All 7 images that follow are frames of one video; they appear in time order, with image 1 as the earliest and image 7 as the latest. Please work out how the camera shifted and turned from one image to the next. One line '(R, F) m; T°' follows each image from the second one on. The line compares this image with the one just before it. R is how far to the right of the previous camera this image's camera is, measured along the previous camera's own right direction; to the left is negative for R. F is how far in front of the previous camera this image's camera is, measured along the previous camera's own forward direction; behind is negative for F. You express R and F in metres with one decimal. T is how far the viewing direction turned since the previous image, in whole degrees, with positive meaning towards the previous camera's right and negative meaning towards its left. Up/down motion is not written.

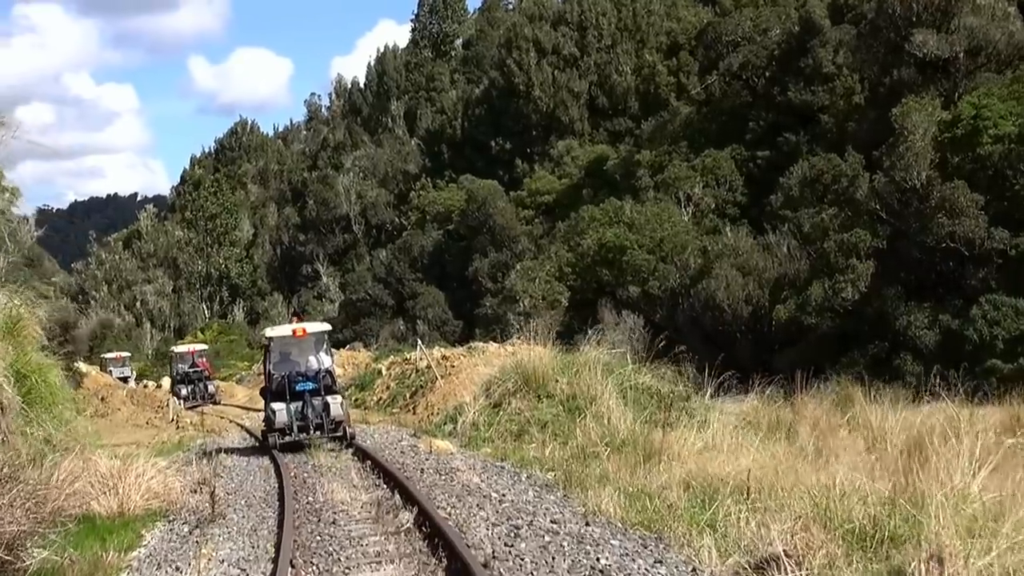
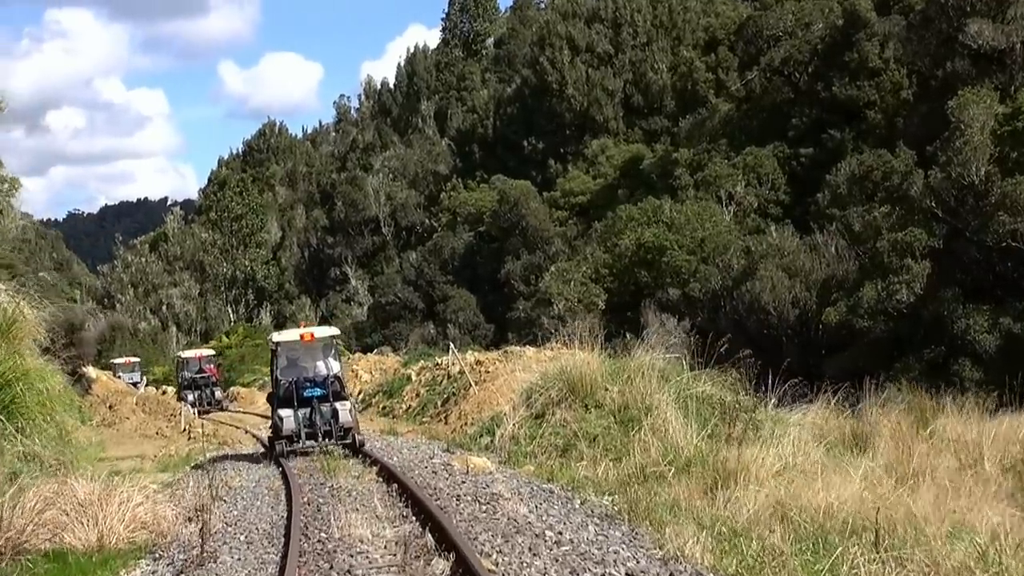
(-0.2, +1.7) m; -2°
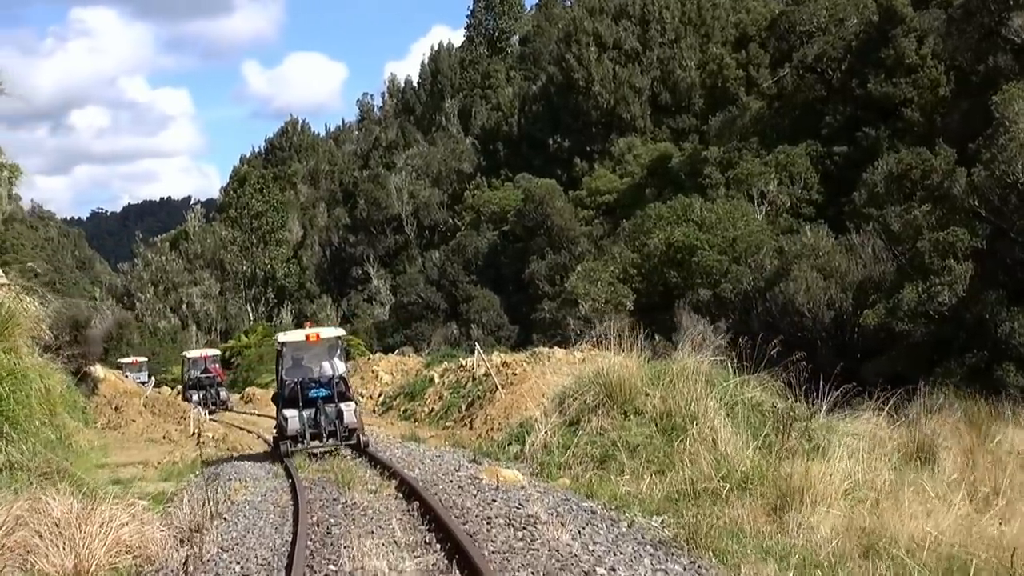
(-0.1, +1.1) m; -1°
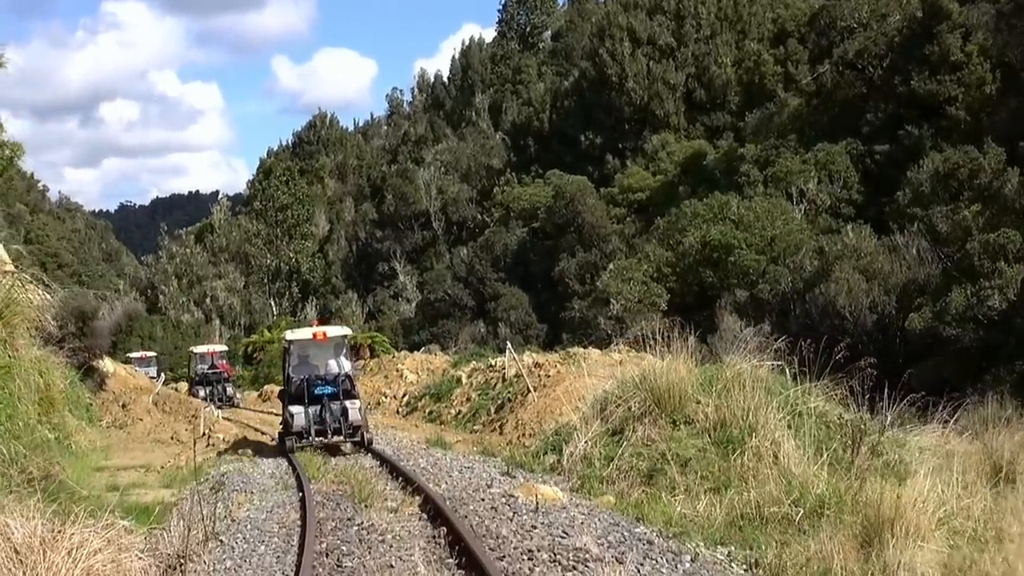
(-0.1, +1.2) m; -1°
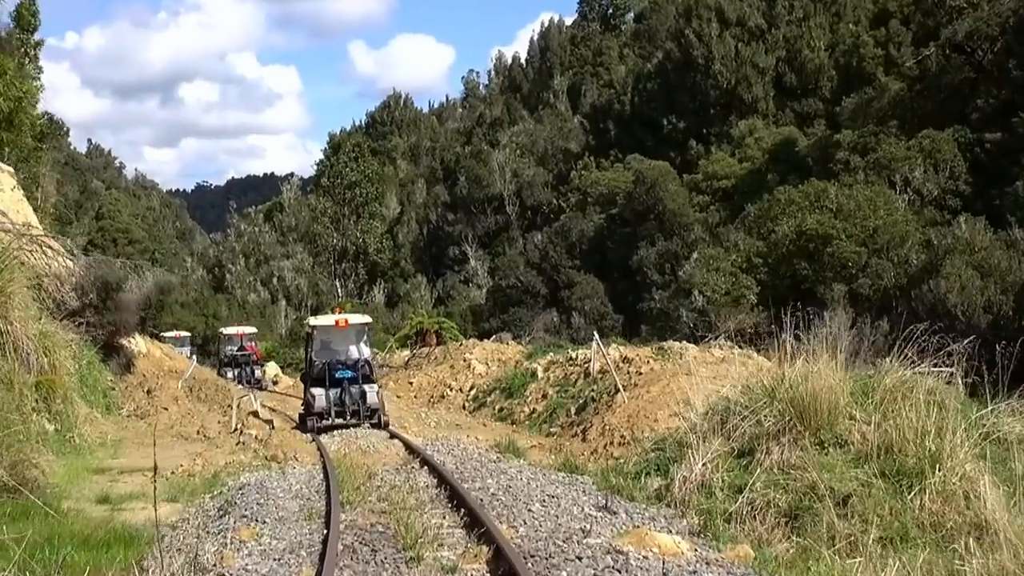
(-0.3, +2.5) m; -4°
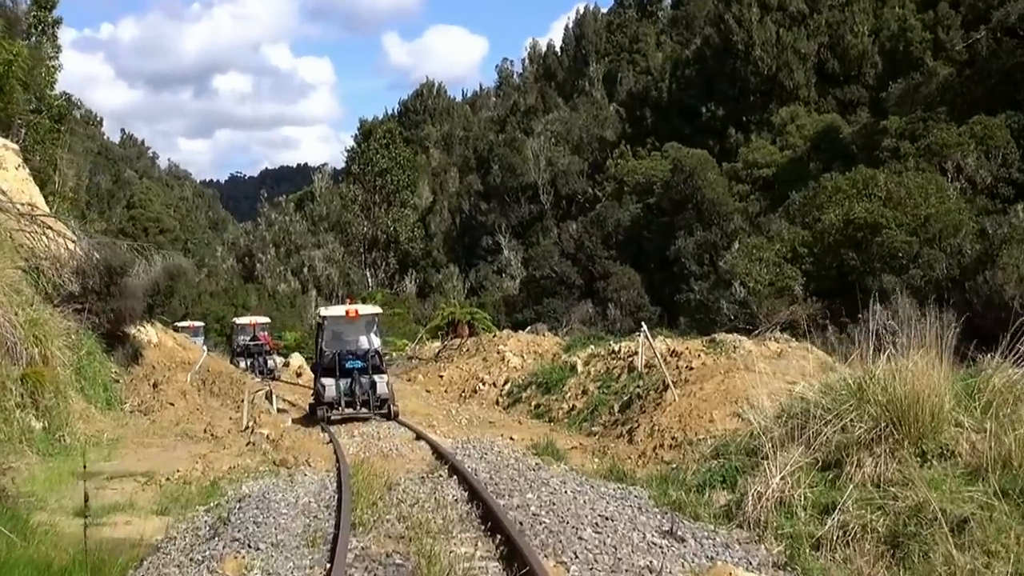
(-0.1, +1.3) m; -2°
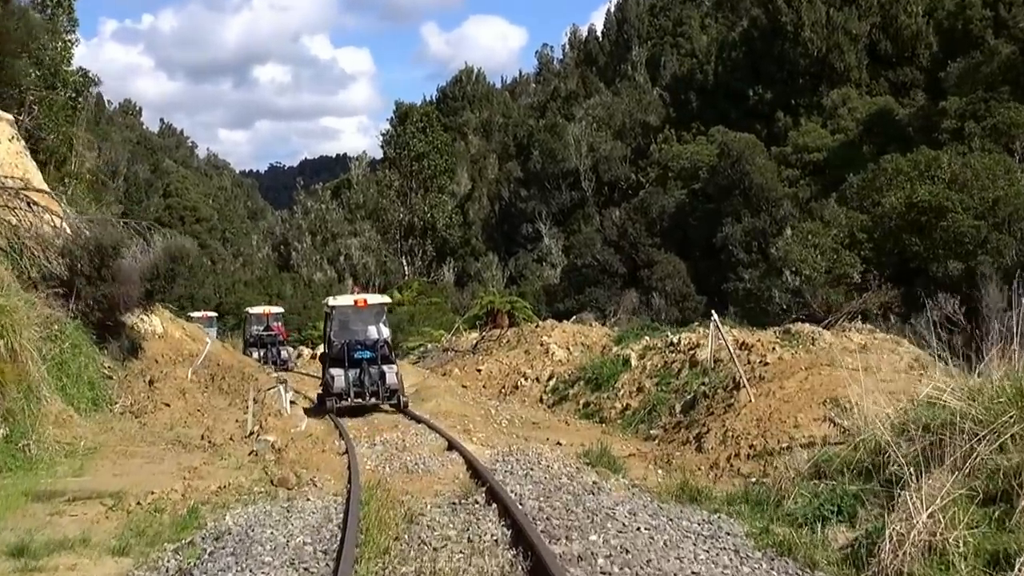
(-0.1, +1.8) m; -2°
